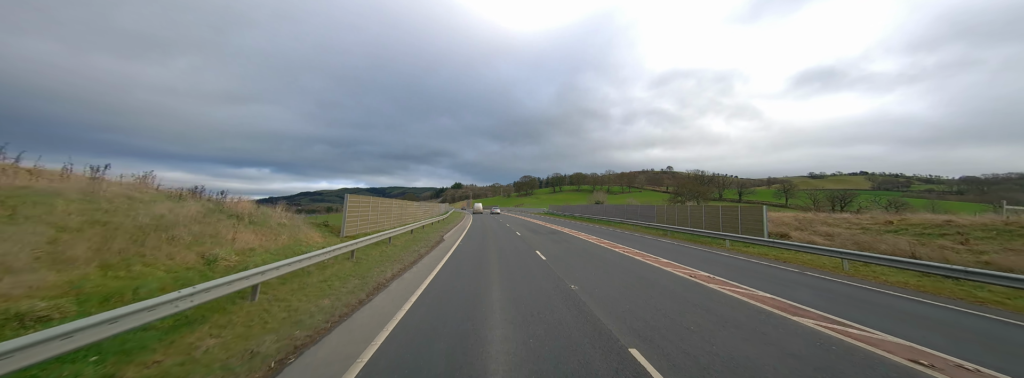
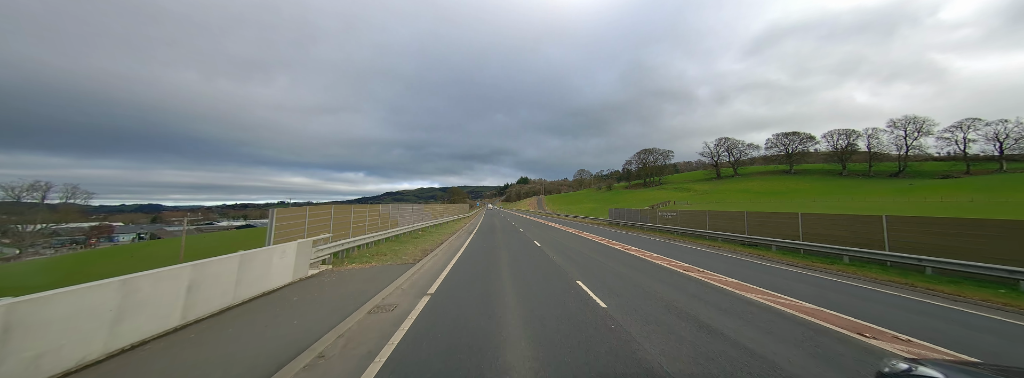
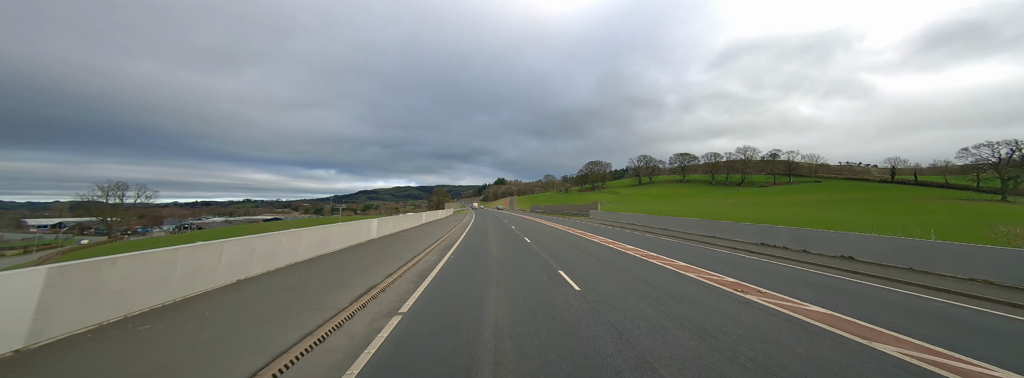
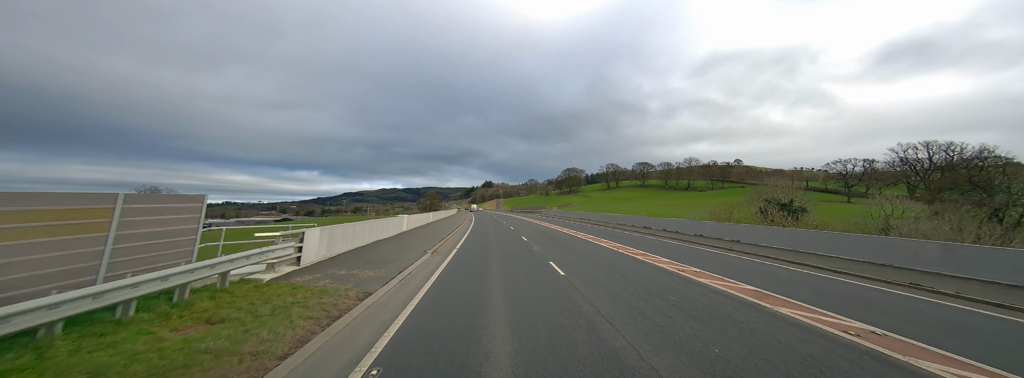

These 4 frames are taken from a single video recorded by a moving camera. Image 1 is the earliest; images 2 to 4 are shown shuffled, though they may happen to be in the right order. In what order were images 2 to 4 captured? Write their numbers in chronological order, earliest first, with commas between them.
4, 3, 2
